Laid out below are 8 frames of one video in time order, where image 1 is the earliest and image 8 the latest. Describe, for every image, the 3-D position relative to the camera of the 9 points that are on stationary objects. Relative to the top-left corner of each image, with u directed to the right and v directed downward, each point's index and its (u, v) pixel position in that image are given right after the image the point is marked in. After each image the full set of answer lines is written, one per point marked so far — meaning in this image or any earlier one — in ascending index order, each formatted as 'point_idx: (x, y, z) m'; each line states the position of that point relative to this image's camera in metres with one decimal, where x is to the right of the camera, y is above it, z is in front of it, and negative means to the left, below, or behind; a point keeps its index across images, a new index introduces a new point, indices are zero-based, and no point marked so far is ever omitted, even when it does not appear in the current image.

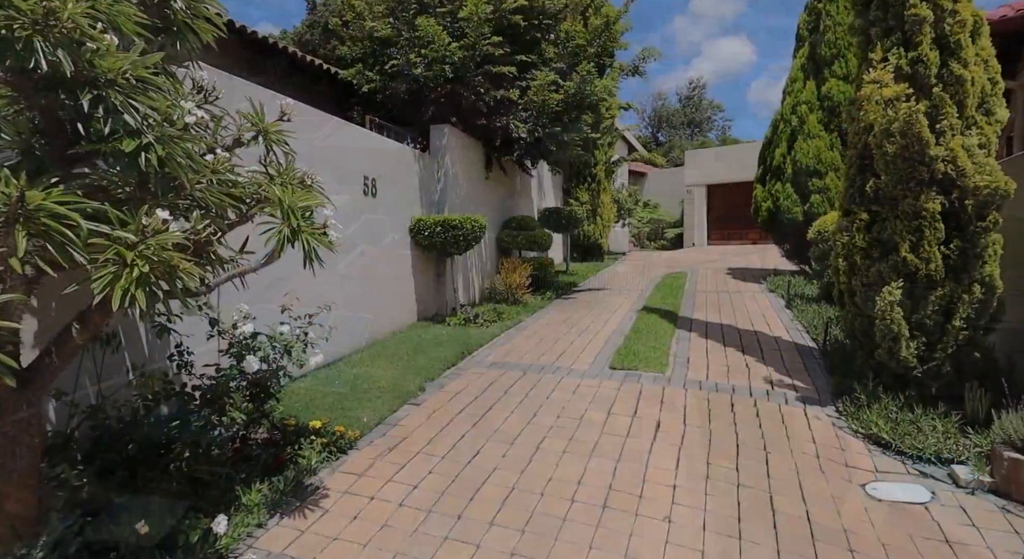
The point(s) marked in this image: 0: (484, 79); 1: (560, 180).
0: (-0.4, +3.0, +7.5) m
1: (+1.2, +2.5, +13.2) m
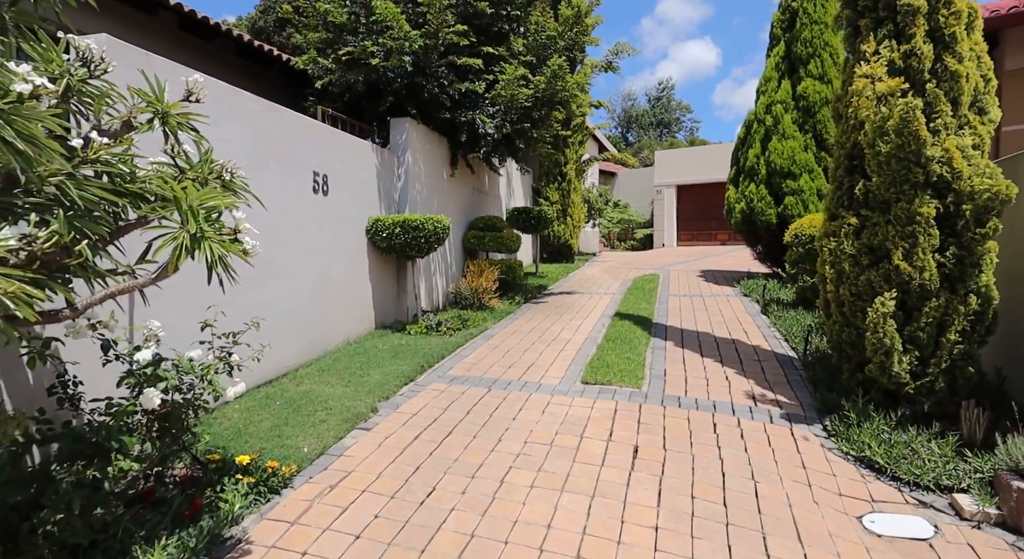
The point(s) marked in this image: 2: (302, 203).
0: (-0.9, +2.9, +7.0) m
1: (+0.4, +2.5, +12.8) m
2: (-2.1, +0.8, +5.0) m
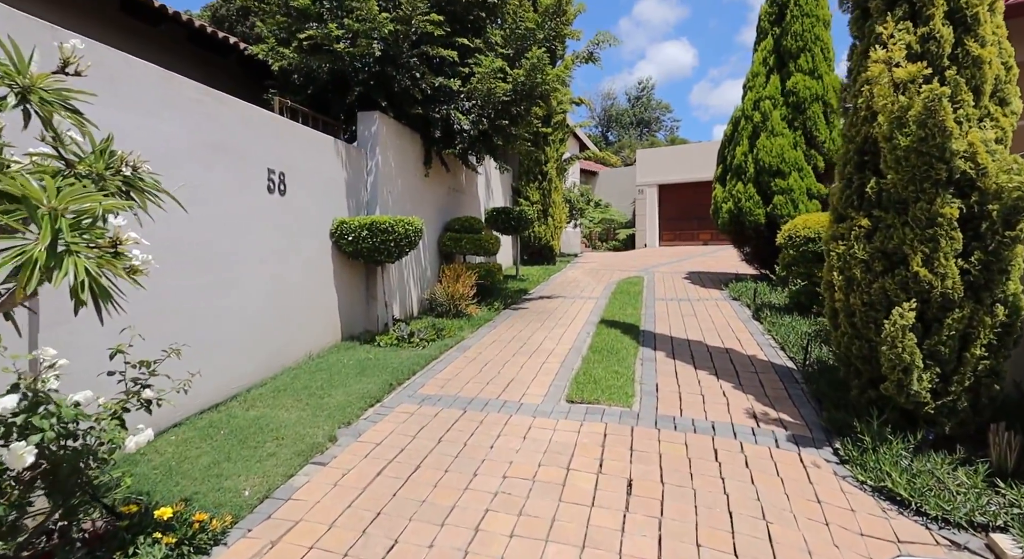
0: (-1.2, +2.8, +6.6) m
1: (-0.1, +2.4, +12.4) m
2: (-2.3, +0.7, +4.5) m
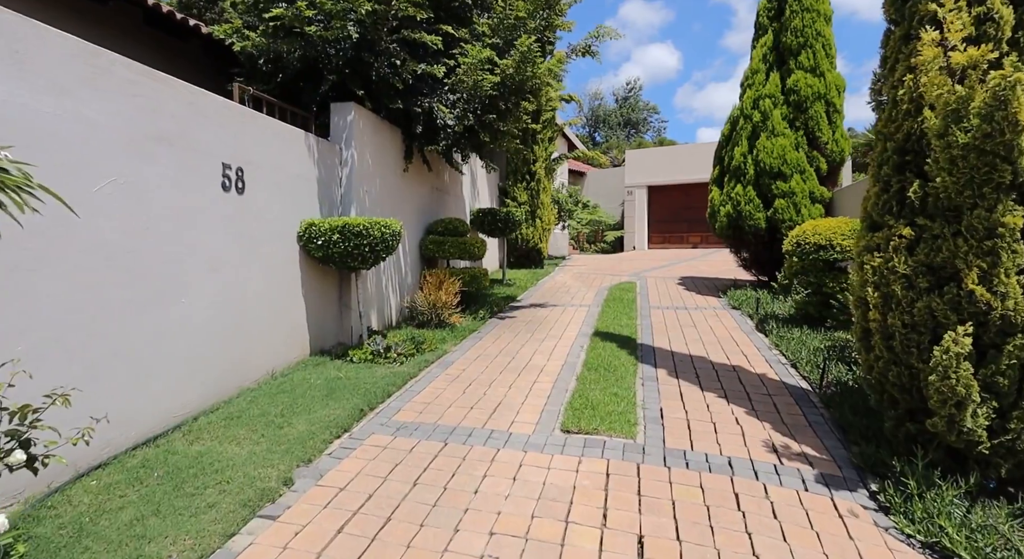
0: (-1.3, +2.7, +6.0) m
1: (-0.4, +2.4, +11.9) m
2: (-2.4, +0.6, +3.9) m
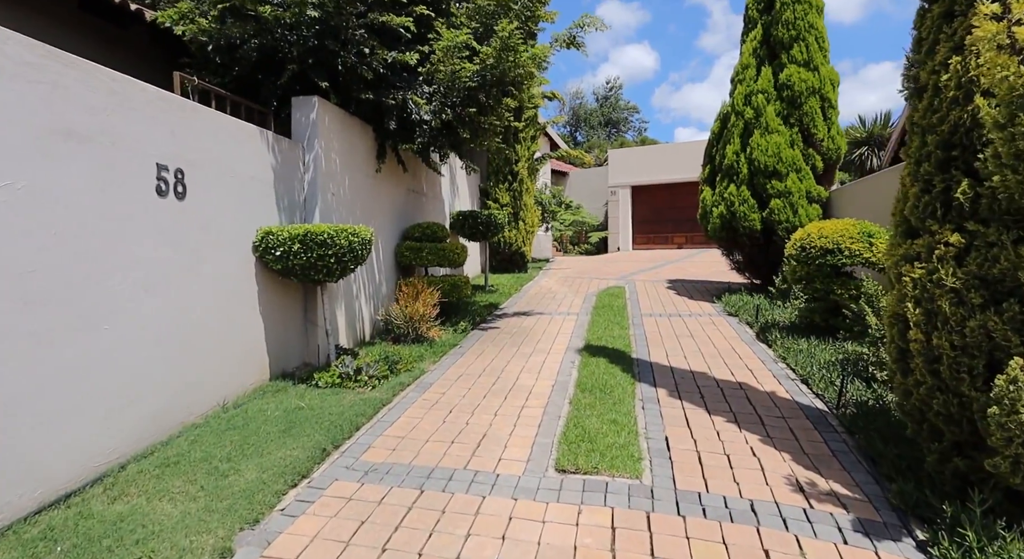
0: (-1.5, +2.6, +5.5) m
1: (-0.8, +2.2, +11.4) m
2: (-2.5, +0.5, +3.4) m
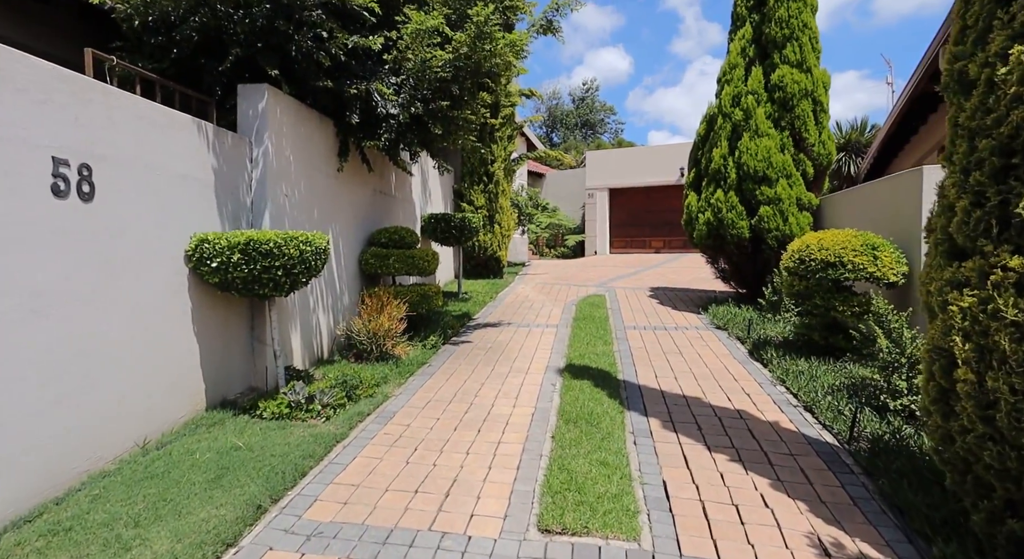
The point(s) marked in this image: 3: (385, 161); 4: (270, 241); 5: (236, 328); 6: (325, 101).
0: (-1.8, +2.5, +4.9) m
1: (-1.3, +2.1, +10.8) m
2: (-2.6, +0.3, +2.7) m
3: (-1.8, +1.7, +7.4) m
4: (-1.9, +0.3, +3.9) m
5: (-2.4, -0.4, +4.4) m
6: (-2.0, +1.9, +5.5) m
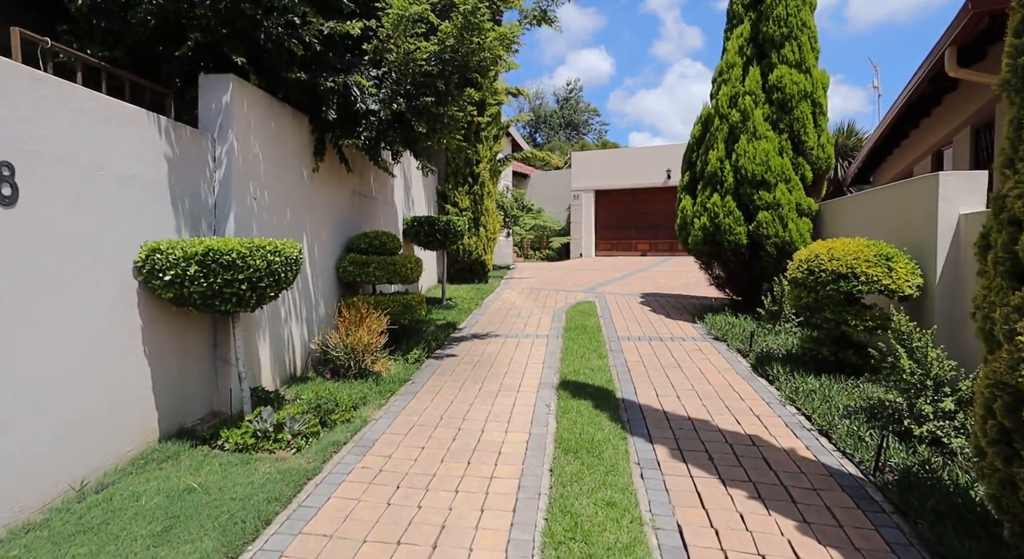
0: (-1.8, +2.4, +4.4) m
1: (-1.6, +2.0, +10.4) m
2: (-2.6, +0.2, +2.2) m
3: (-2.0, +1.6, +7.0) m
4: (-1.9, +0.2, +3.5) m
5: (-2.4, -0.5, +3.9) m
6: (-2.1, +1.8, +5.0) m
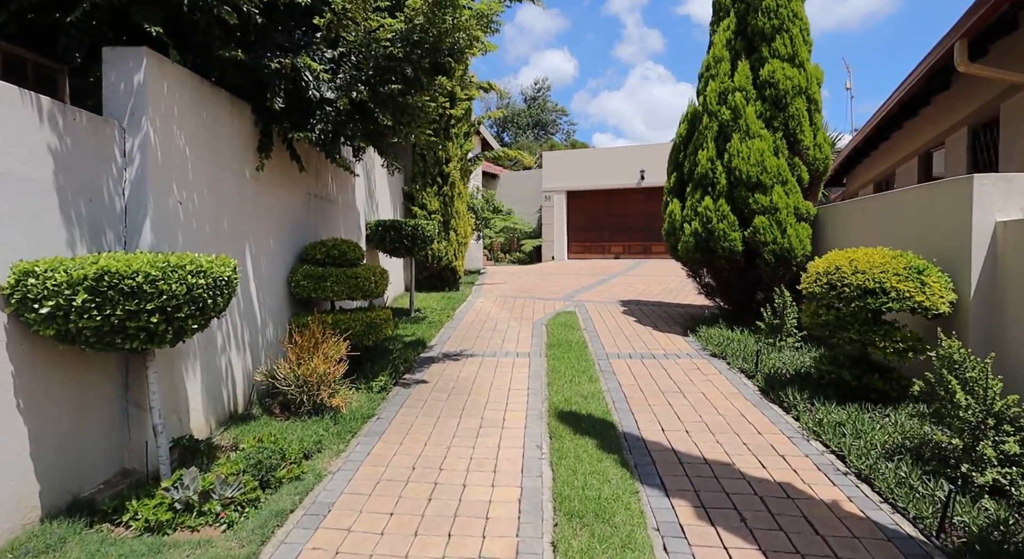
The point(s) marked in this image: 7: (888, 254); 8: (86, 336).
0: (-2.0, +2.2, +3.6) m
1: (-2.1, +1.9, +9.6) m
2: (-2.6, +0.1, +1.4) m
3: (-2.3, +1.5, +6.2) m
4: (-1.9, 0.0, +2.7) m
5: (-2.5, -0.7, +3.1) m
6: (-2.3, +1.7, +4.2) m
7: (+3.0, +0.2, +4.0) m
8: (-2.2, -0.3, +2.6) m
